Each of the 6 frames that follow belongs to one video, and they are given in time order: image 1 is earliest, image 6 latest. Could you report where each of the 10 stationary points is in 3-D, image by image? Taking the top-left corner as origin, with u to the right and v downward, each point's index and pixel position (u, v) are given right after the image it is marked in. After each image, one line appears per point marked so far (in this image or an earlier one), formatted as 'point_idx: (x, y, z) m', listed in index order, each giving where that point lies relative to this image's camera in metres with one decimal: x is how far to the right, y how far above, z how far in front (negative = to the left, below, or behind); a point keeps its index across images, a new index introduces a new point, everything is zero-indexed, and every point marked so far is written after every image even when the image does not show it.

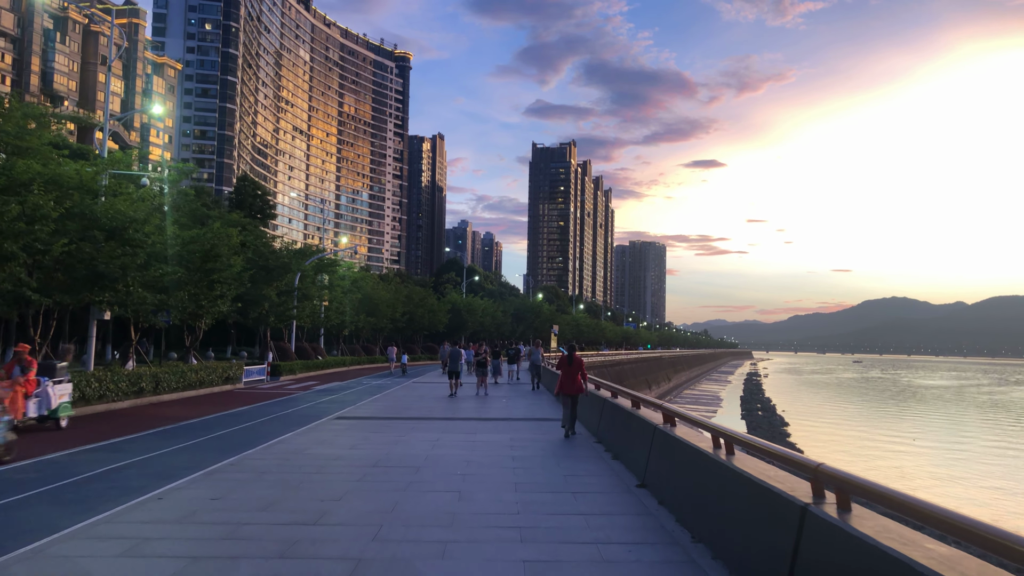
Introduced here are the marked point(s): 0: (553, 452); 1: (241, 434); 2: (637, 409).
0: (+0.5, -2.0, +10.6) m
1: (-4.1, -2.2, +12.7) m
2: (+1.5, -1.5, +10.5) m
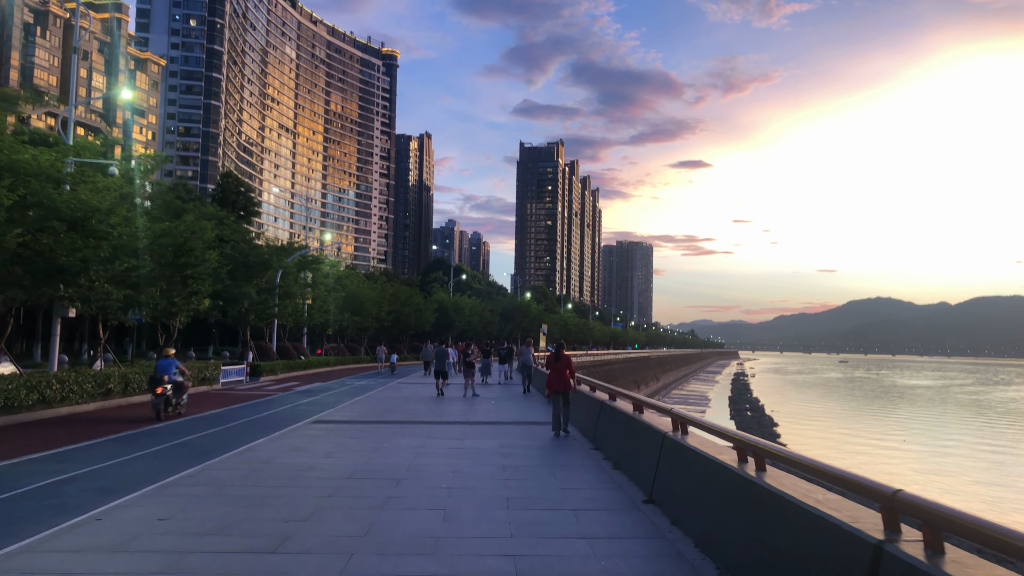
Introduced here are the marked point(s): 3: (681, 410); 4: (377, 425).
0: (+0.4, -2.0, +9.7) m
1: (-4.2, -2.1, +11.7) m
2: (+1.4, -1.4, +9.6) m
3: (+1.5, -1.1, +7.5) m
4: (-2.1, -2.2, +13.6) m
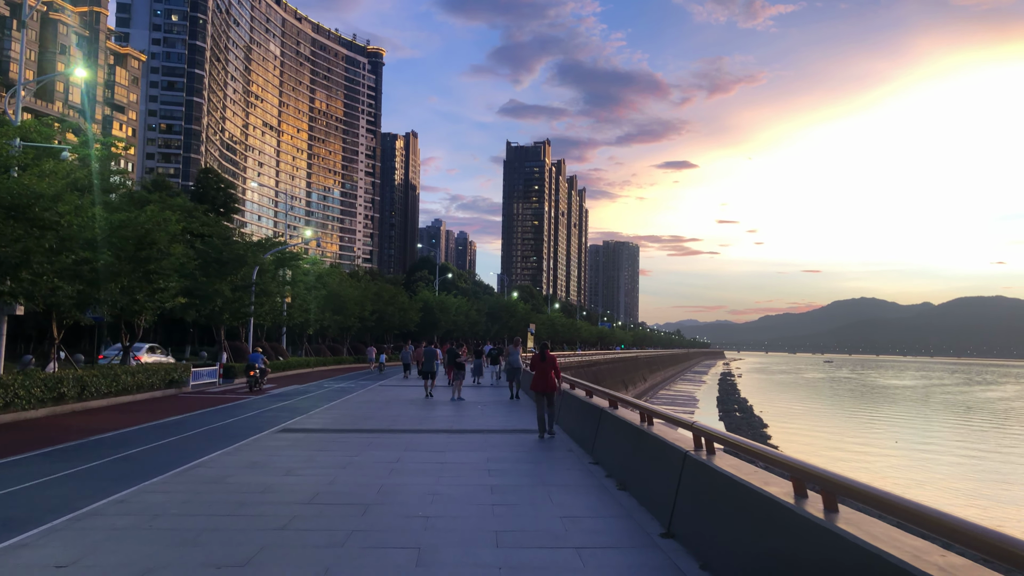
0: (+0.3, -1.9, +8.5) m
1: (-4.3, -2.0, +10.4) m
2: (+1.3, -1.3, +8.4) m
3: (+1.4, -1.0, +6.3) m
4: (-2.3, -2.1, +12.3) m
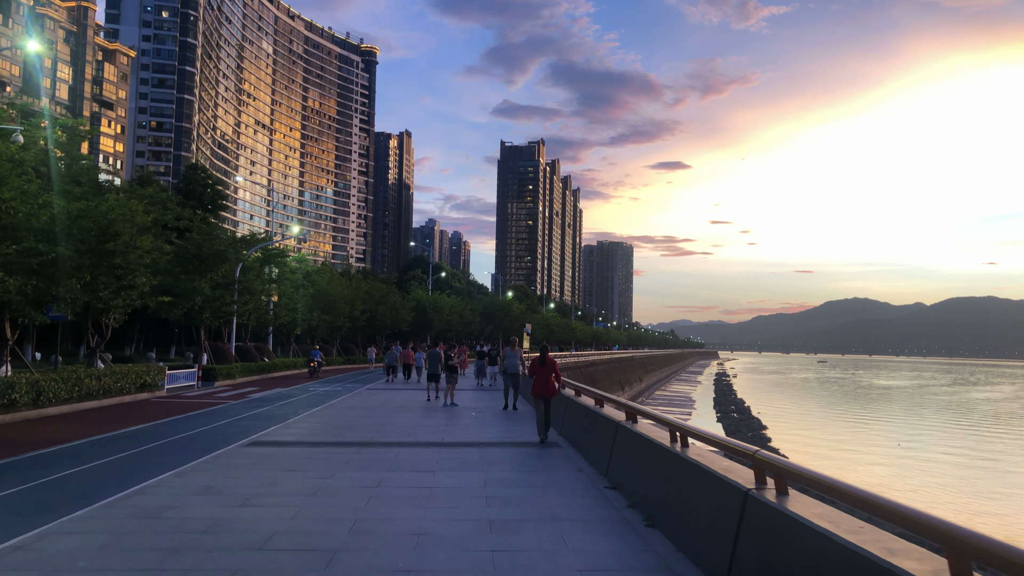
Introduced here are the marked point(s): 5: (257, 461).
0: (+0.3, -1.8, +7.0) m
1: (-4.3, -1.9, +8.9) m
2: (+1.3, -1.3, +7.0) m
3: (+1.5, -1.0, +4.9) m
4: (-2.3, -2.0, +10.8) m
5: (-2.9, -1.9, +9.6) m
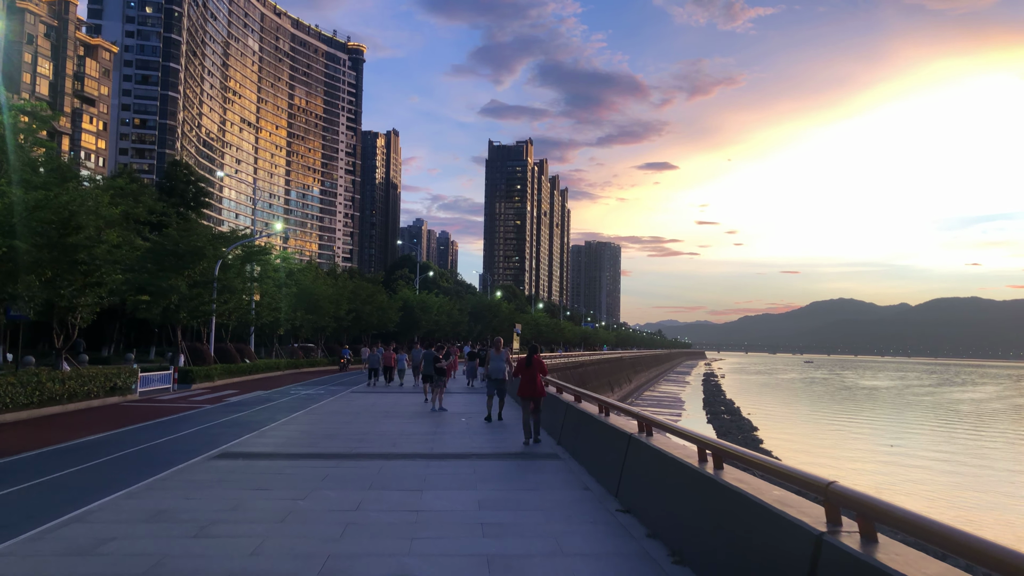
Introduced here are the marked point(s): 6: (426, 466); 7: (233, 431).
0: (+0.3, -1.8, +6.0) m
1: (-4.4, -1.9, +7.9) m
2: (+1.3, -1.2, +6.0) m
3: (+1.5, -0.9, +3.9) m
4: (-2.4, -2.0, +9.8) m
5: (-2.9, -1.9, +8.5) m
6: (-1.0, -2.0, +9.6) m
7: (-4.3, -2.2, +13.4) m
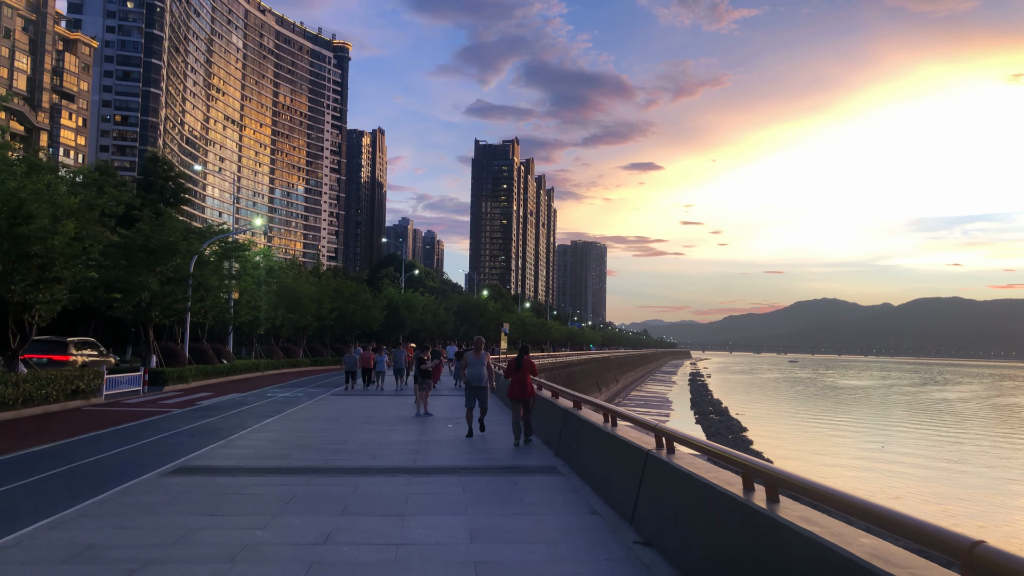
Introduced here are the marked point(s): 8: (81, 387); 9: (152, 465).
0: (+0.3, -1.7, +4.9) m
1: (-4.4, -1.8, +6.7) m
2: (+1.3, -1.1, +4.9) m
3: (+1.5, -0.8, +2.8) m
4: (-2.4, -1.9, +8.6) m
5: (-2.9, -1.8, +7.3) m
6: (-1.0, -1.9, +8.5) m
7: (-4.5, -2.2, +12.2) m
8: (-9.6, -2.2, +19.1) m
9: (-4.1, -2.0, +9.6) m
